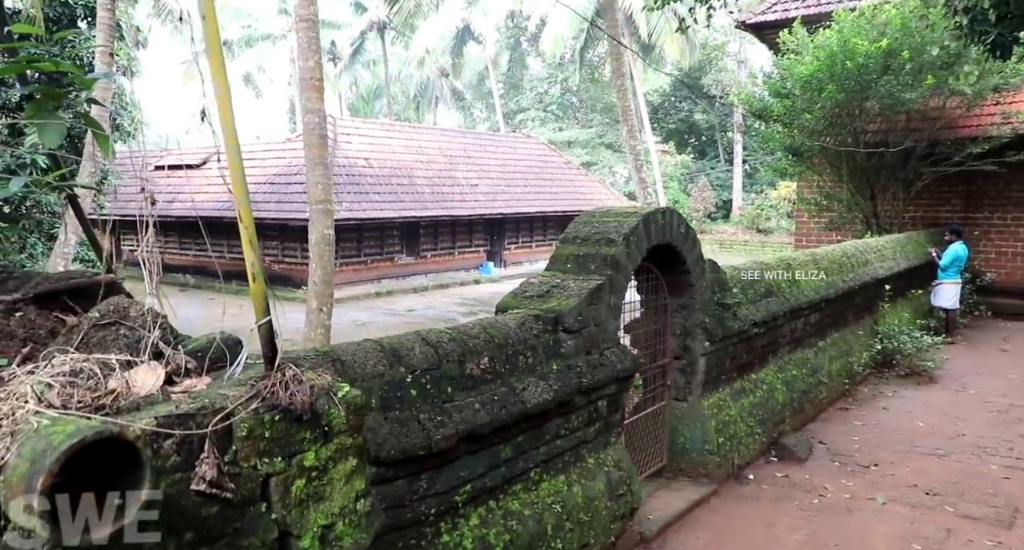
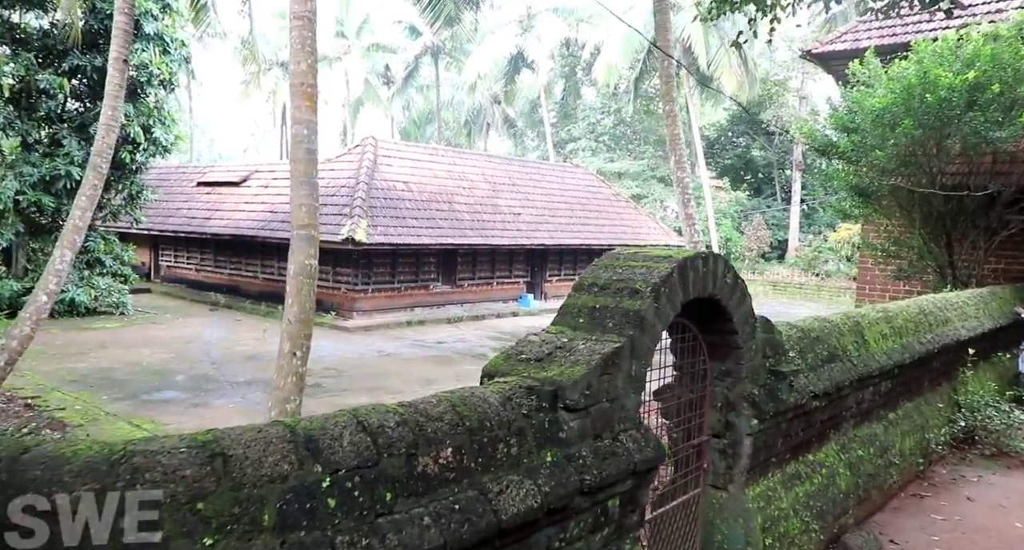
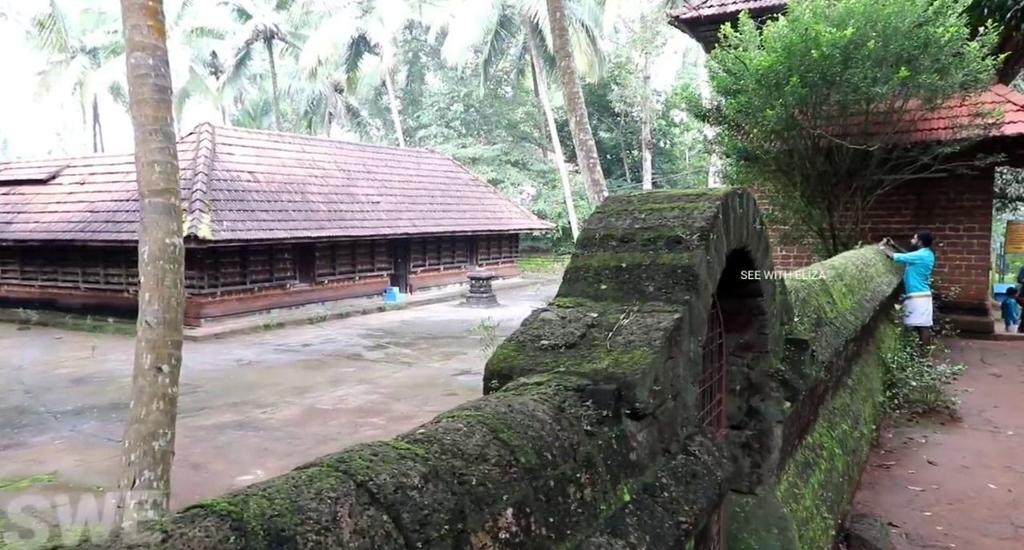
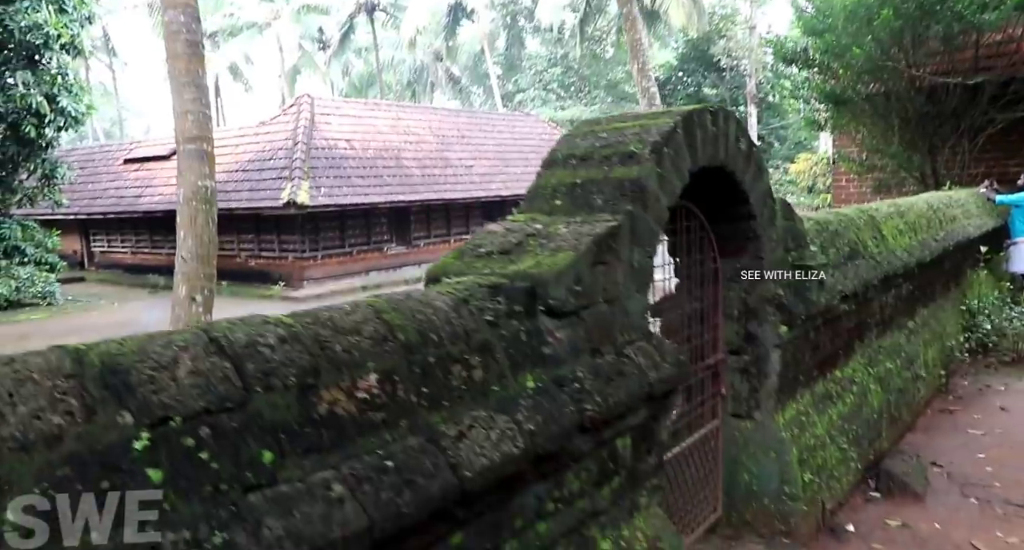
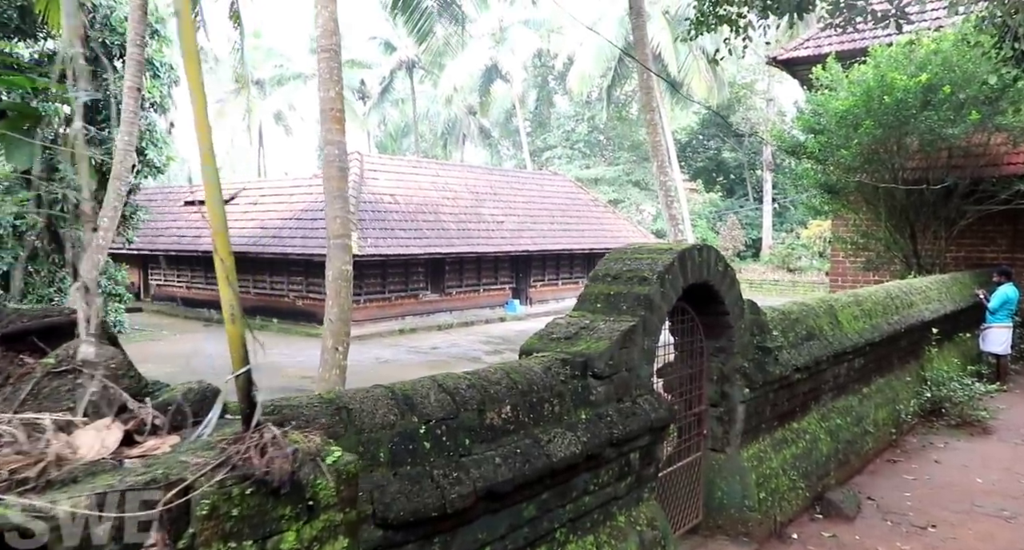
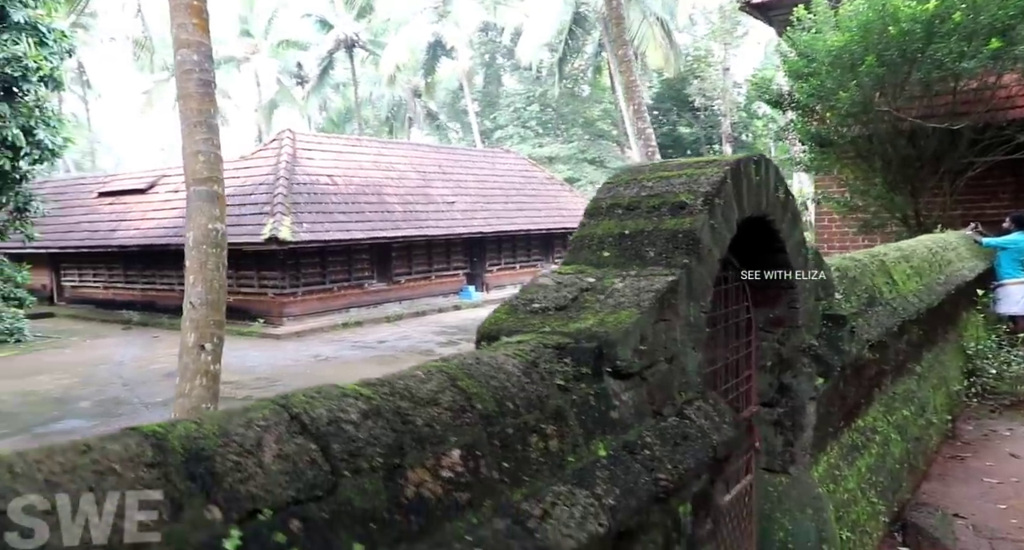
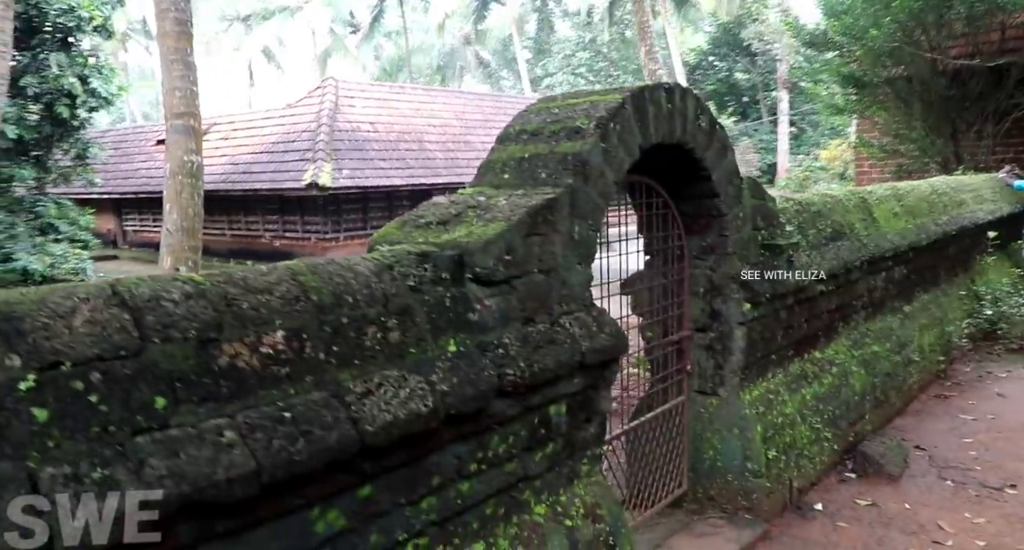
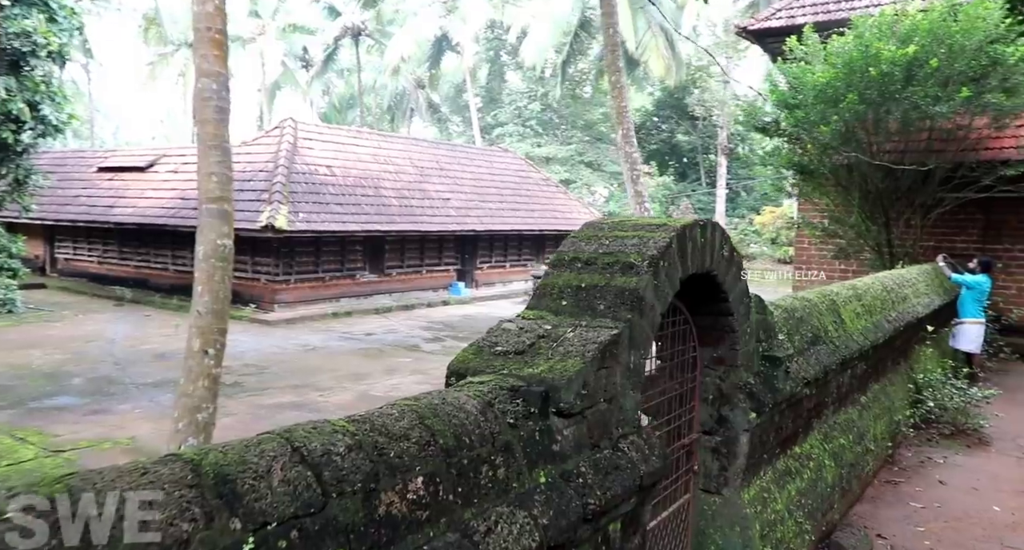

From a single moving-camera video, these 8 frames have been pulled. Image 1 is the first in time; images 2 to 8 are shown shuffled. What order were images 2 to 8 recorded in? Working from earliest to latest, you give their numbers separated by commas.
5, 2, 8, 3, 6, 4, 7
